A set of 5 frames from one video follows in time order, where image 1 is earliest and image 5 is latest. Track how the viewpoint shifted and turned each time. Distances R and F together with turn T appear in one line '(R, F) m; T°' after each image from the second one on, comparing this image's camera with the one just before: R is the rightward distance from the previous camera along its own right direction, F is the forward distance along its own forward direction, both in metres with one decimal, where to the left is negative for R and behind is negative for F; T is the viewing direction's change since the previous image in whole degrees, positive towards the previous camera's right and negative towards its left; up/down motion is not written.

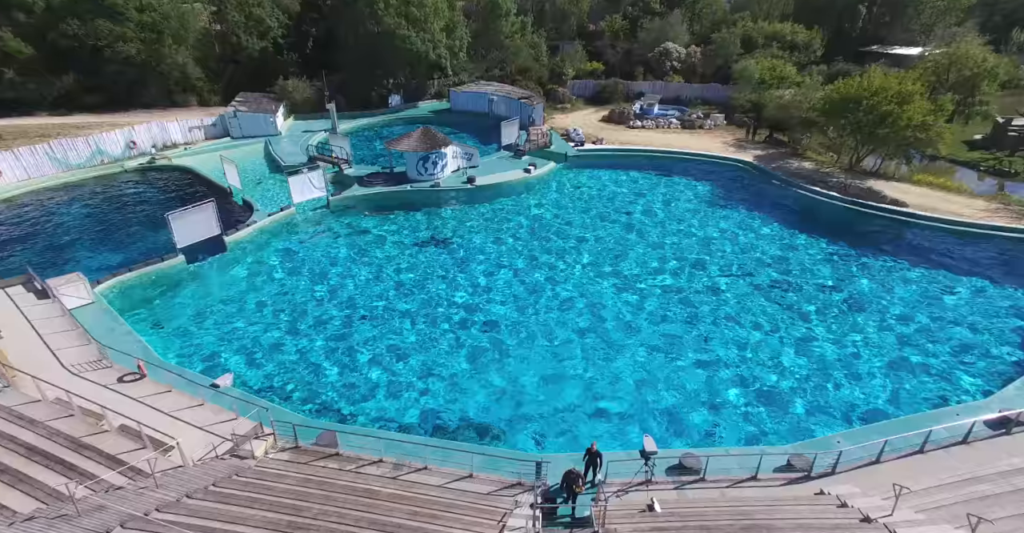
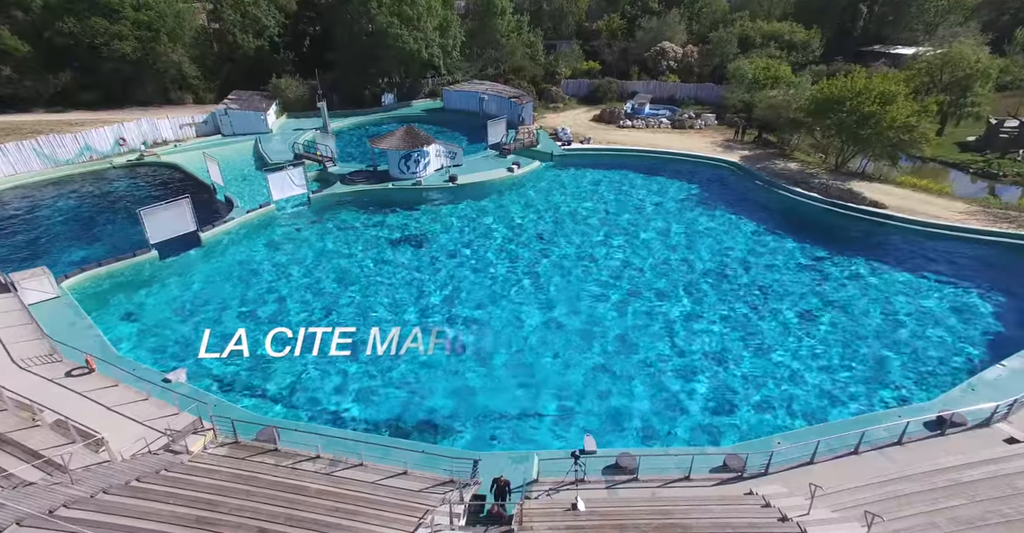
(+1.1, -0.1) m; 0°
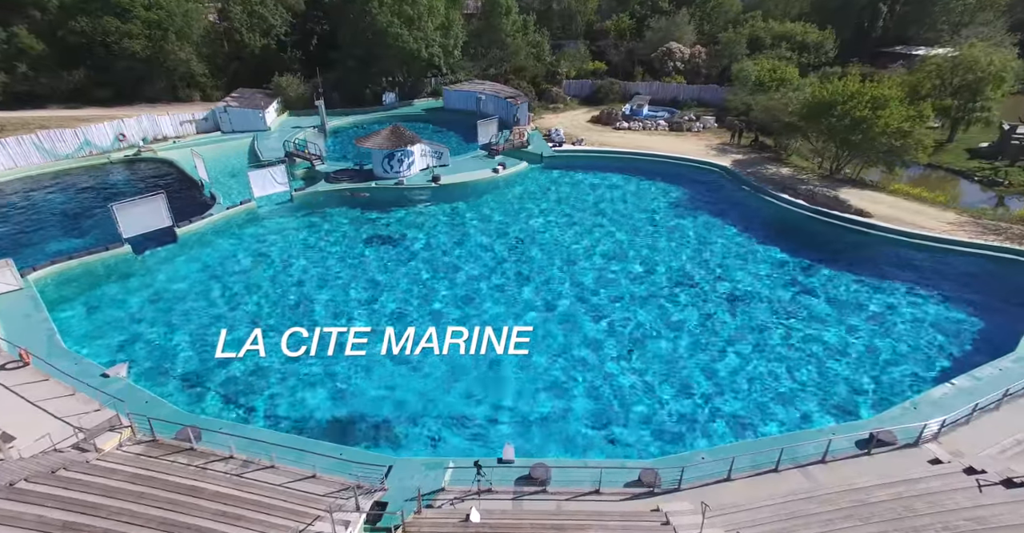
(+1.7, +0.1) m; -2°
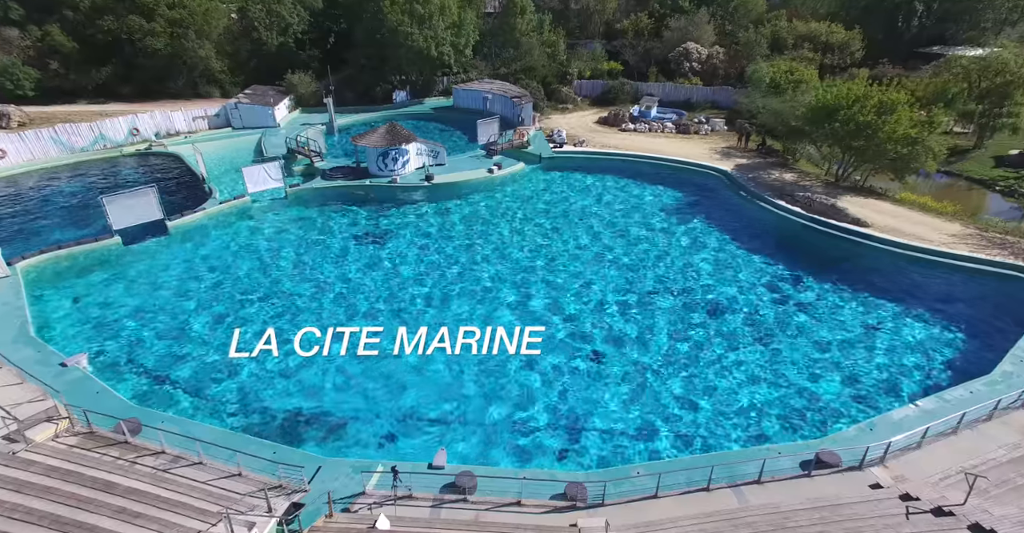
(+1.5, +0.2) m; -3°
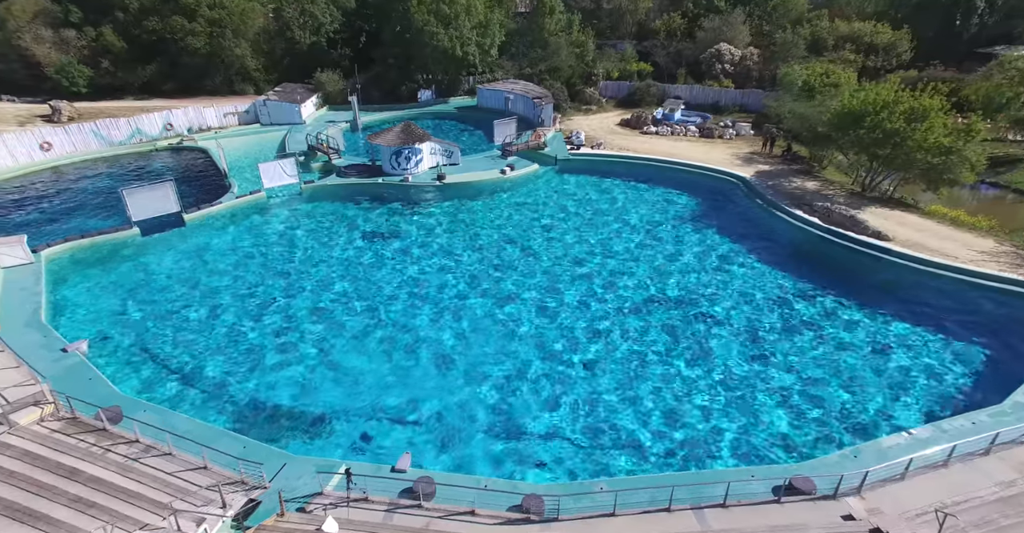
(+1.0, +0.1) m; -4°
